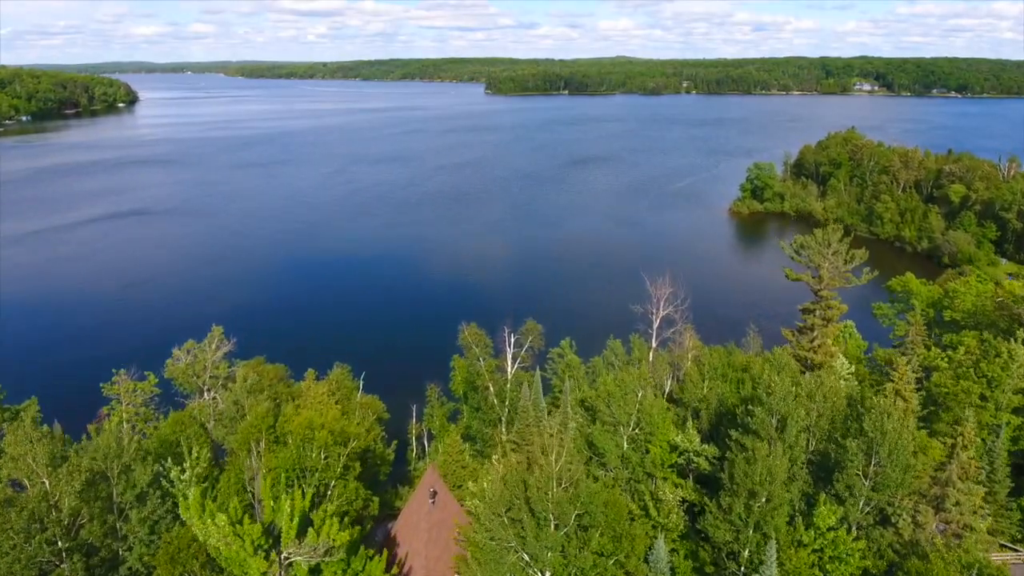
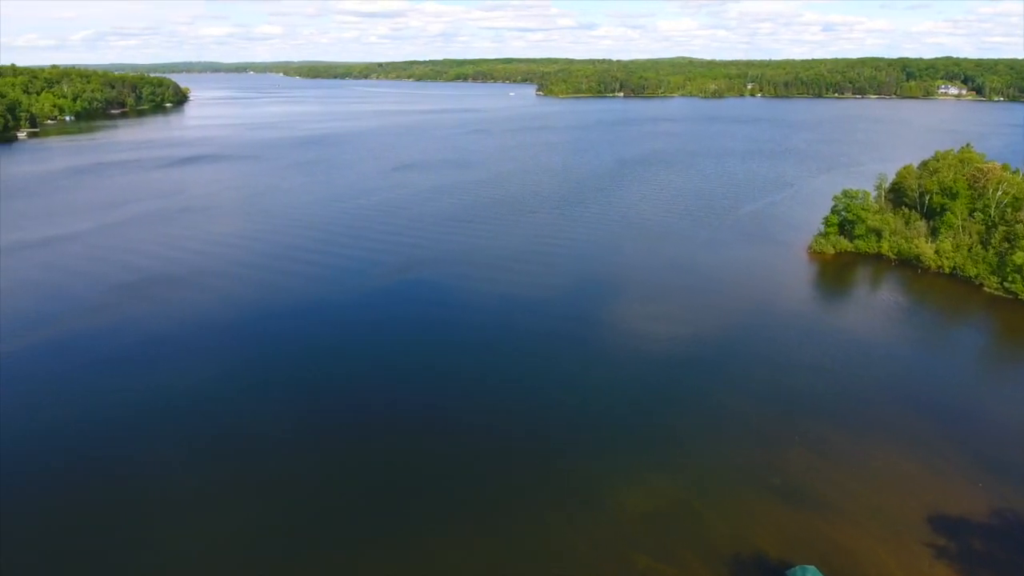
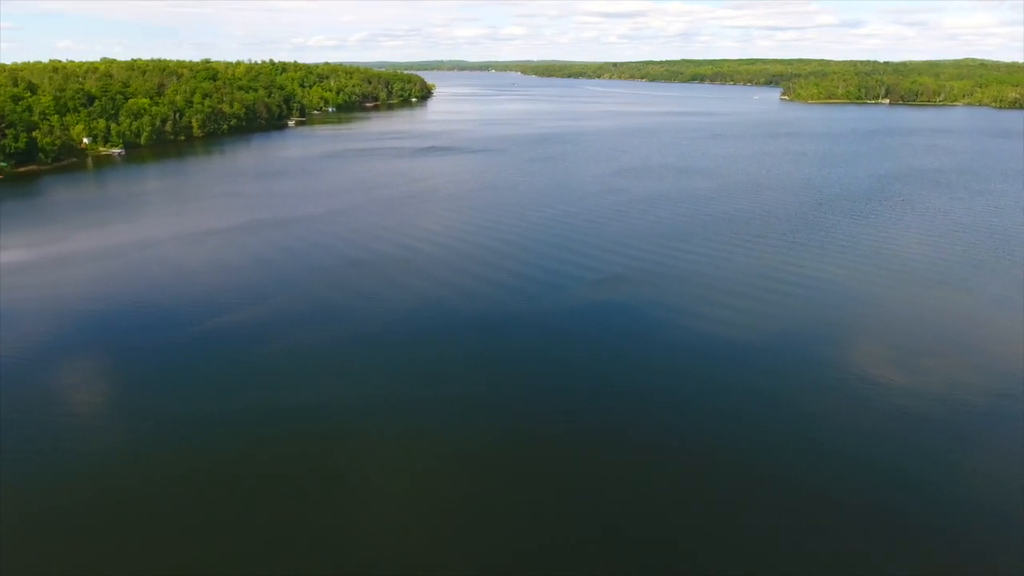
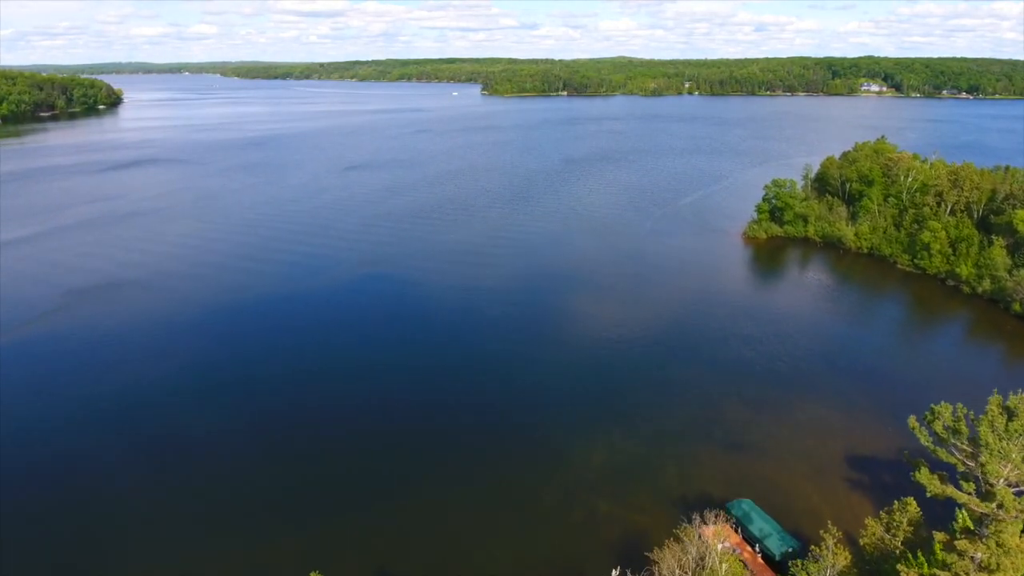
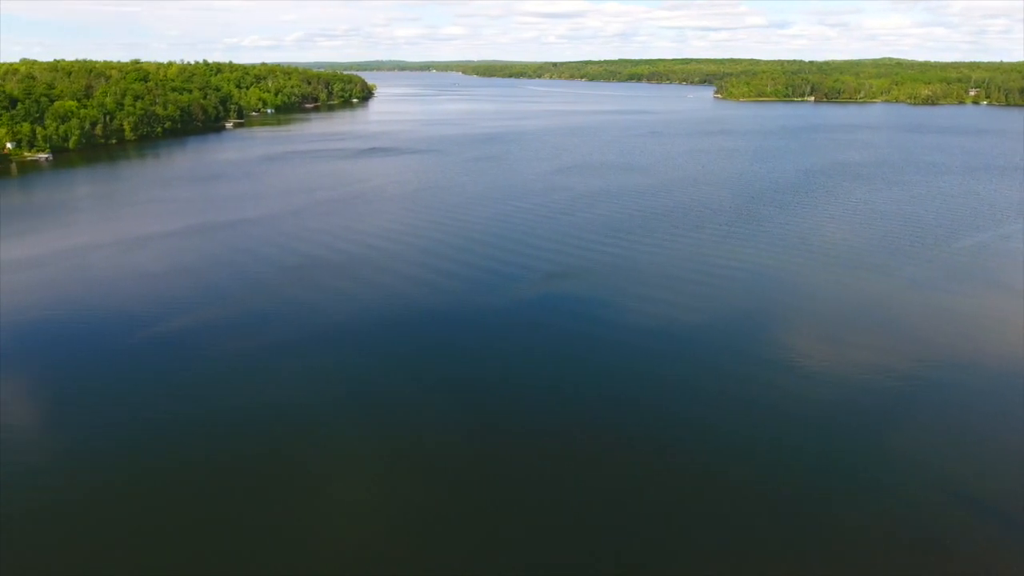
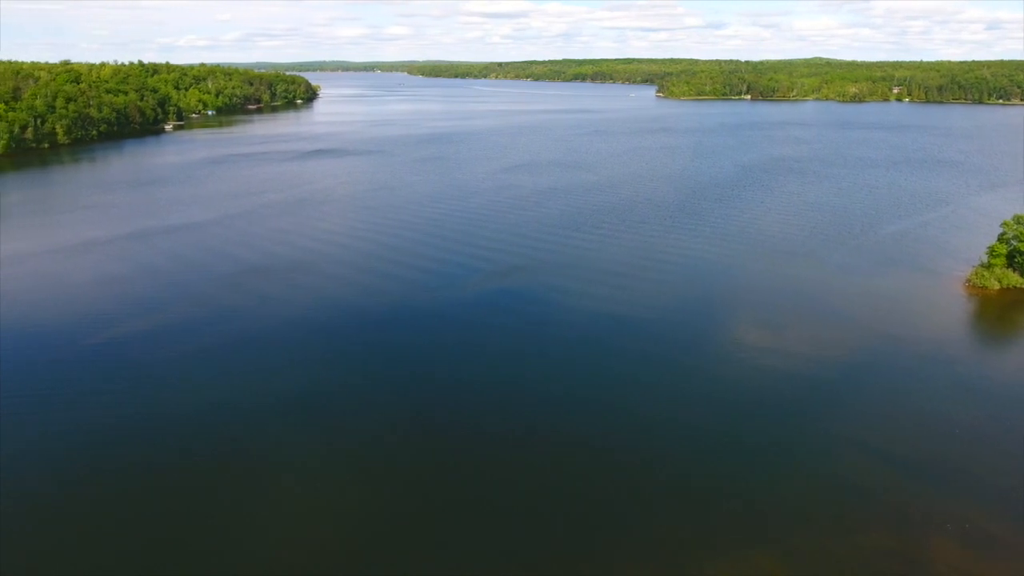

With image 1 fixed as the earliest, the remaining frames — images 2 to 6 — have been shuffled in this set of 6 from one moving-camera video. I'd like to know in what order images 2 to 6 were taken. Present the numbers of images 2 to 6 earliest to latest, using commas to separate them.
4, 2, 6, 5, 3
